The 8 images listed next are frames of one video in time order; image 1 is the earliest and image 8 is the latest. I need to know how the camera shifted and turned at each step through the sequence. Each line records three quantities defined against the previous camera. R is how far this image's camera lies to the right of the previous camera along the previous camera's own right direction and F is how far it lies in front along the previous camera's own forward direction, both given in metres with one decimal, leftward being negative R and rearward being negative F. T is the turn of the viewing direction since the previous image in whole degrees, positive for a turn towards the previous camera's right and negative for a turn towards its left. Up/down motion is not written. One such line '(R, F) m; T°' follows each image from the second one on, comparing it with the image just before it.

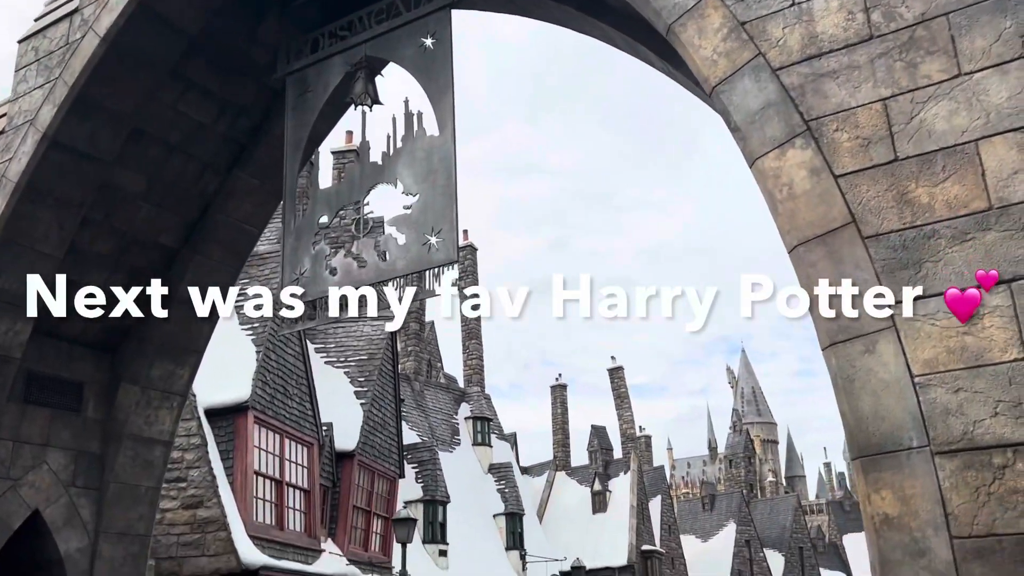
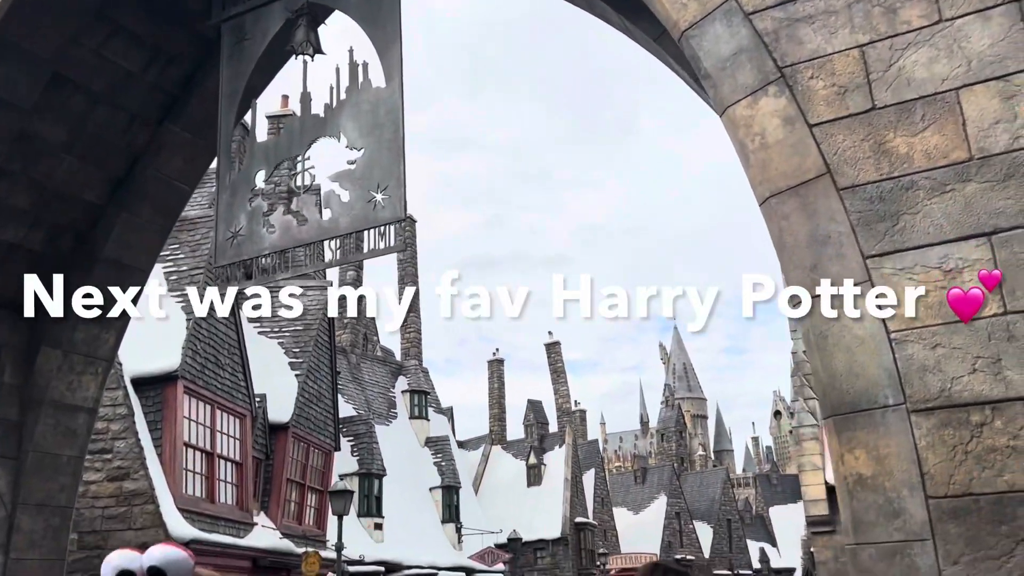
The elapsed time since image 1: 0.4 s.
(-0.1, +0.2) m; +4°
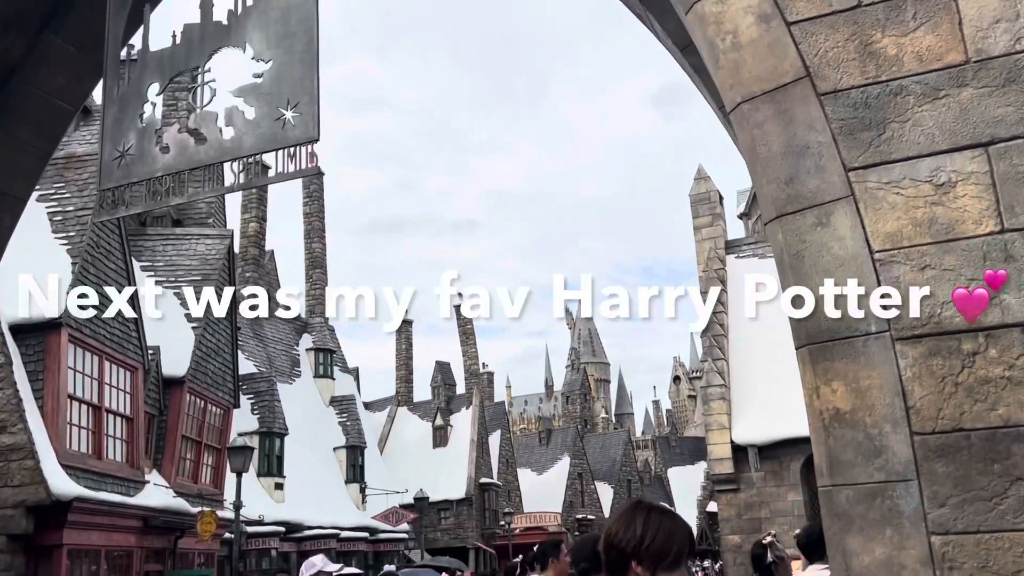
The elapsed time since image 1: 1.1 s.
(-0.1, +0.4) m; +6°
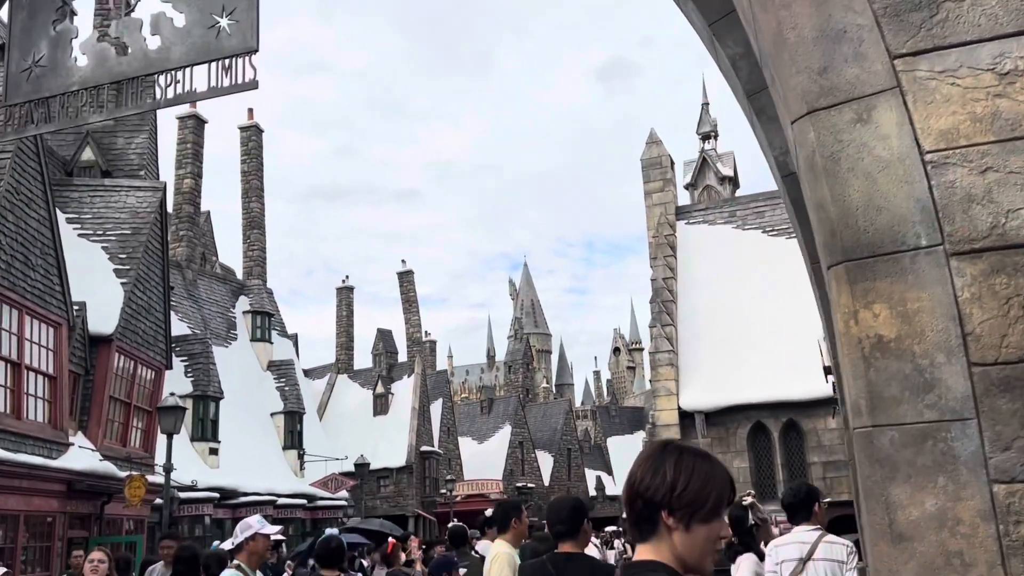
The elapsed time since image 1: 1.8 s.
(-0.1, +0.5) m; +4°
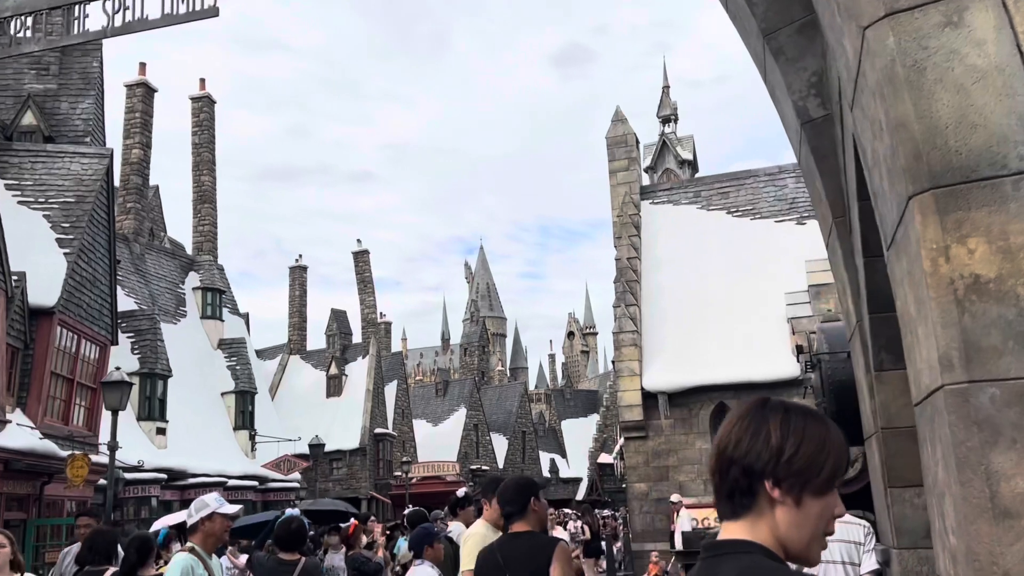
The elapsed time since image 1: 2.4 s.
(-0.1, +0.4) m; +3°
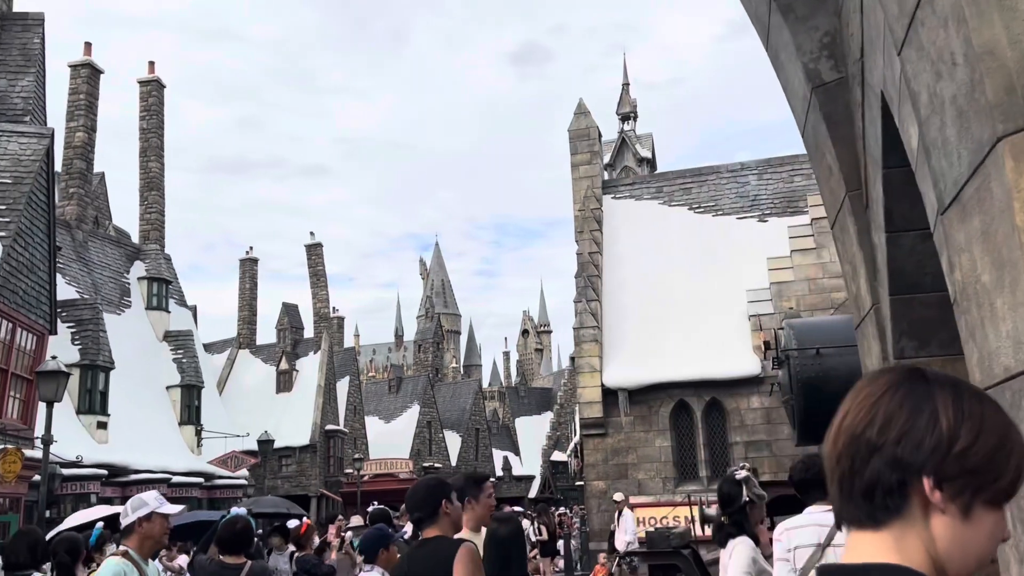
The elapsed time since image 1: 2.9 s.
(-0.1, +0.4) m; +3°
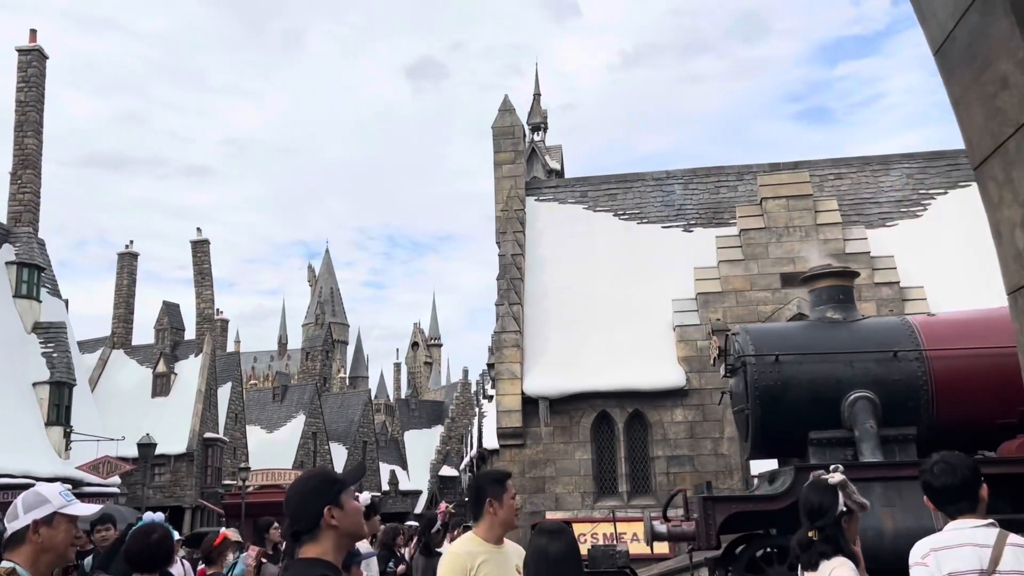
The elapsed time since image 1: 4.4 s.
(-0.5, +0.9) m; +7°
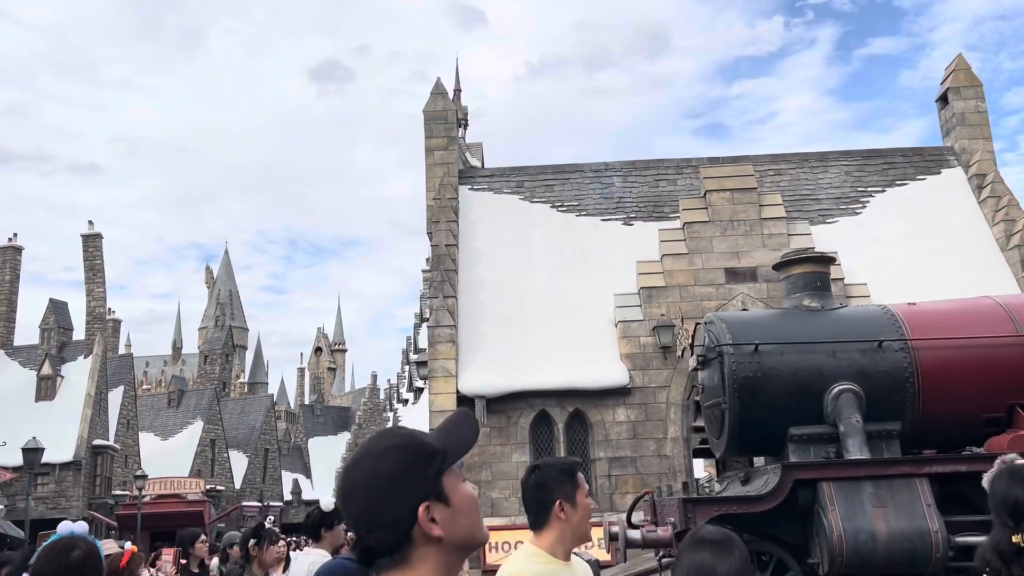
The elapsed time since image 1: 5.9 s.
(-0.5, +0.9) m; +6°
